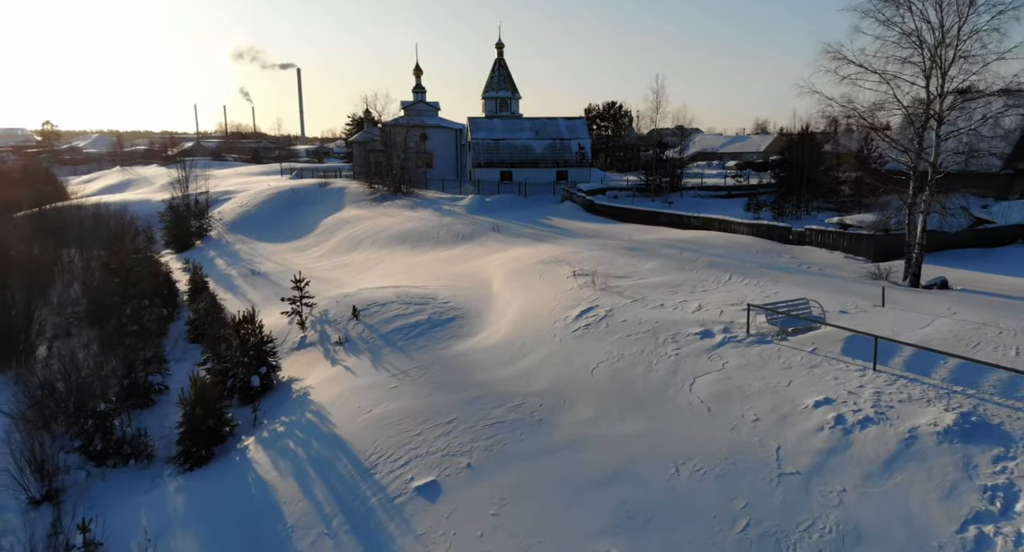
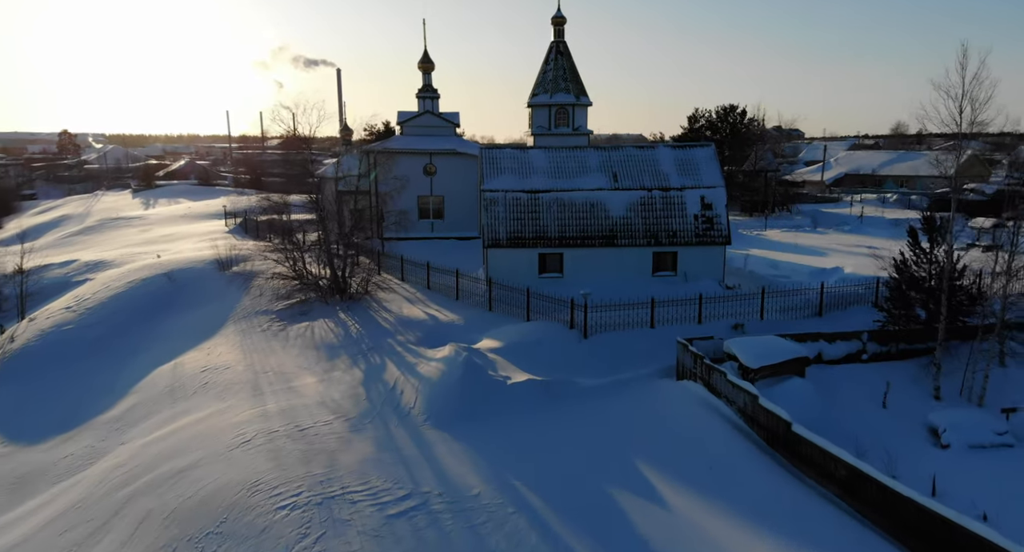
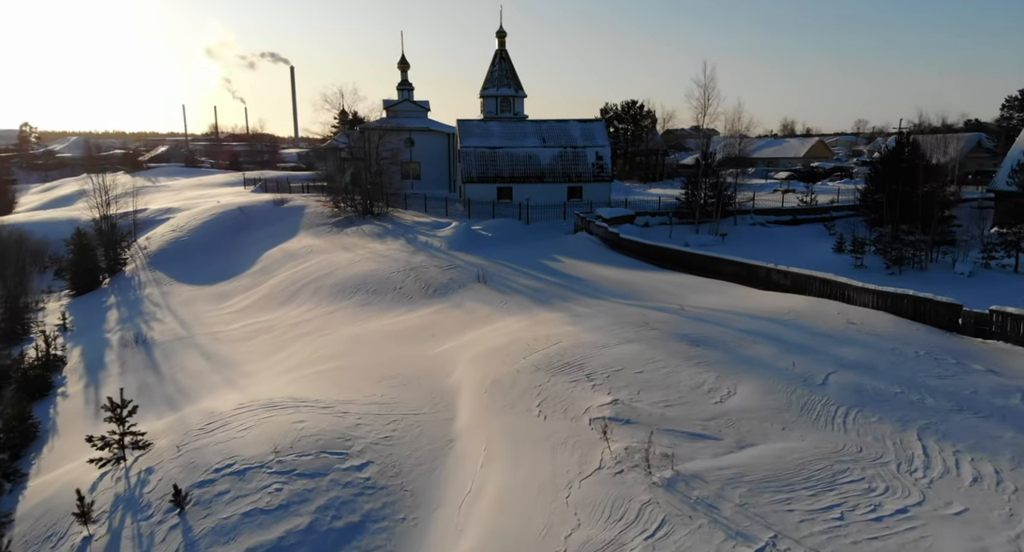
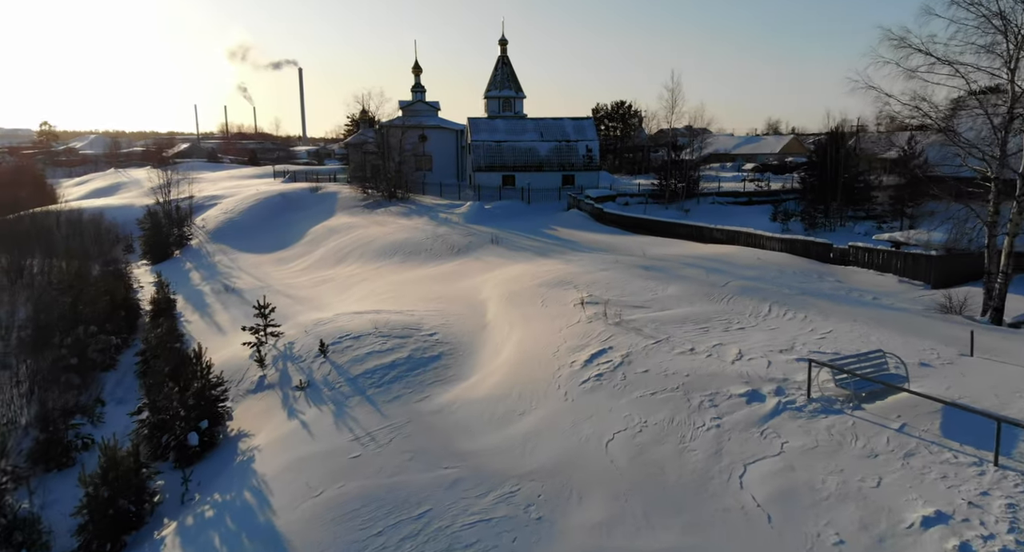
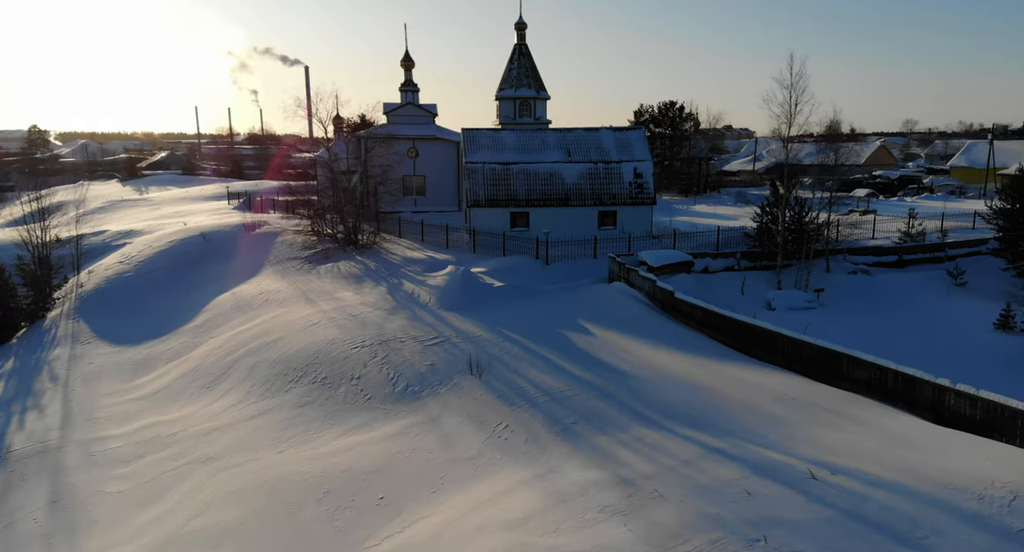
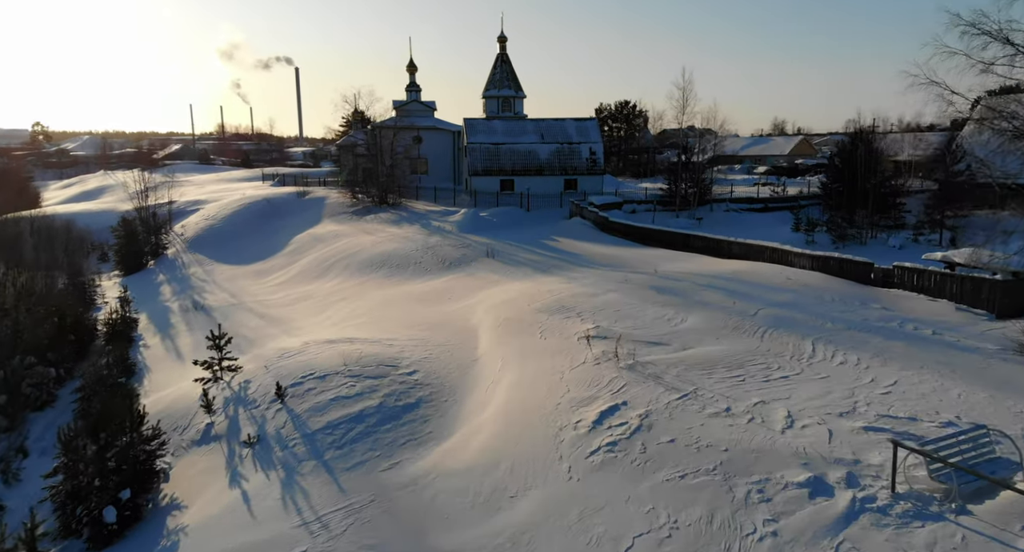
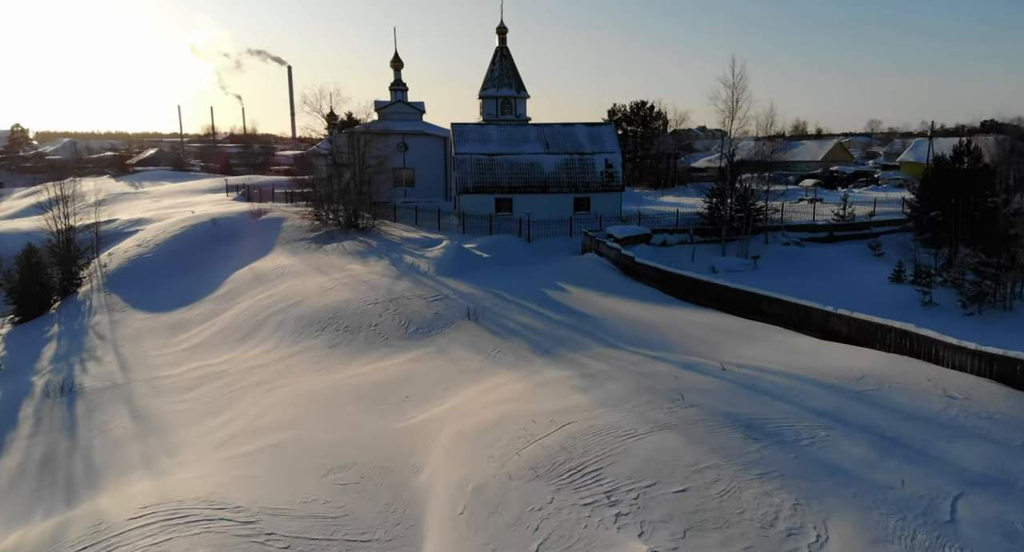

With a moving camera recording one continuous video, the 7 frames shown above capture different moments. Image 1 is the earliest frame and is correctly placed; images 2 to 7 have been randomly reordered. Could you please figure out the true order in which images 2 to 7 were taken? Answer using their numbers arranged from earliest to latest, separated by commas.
4, 6, 3, 7, 5, 2
